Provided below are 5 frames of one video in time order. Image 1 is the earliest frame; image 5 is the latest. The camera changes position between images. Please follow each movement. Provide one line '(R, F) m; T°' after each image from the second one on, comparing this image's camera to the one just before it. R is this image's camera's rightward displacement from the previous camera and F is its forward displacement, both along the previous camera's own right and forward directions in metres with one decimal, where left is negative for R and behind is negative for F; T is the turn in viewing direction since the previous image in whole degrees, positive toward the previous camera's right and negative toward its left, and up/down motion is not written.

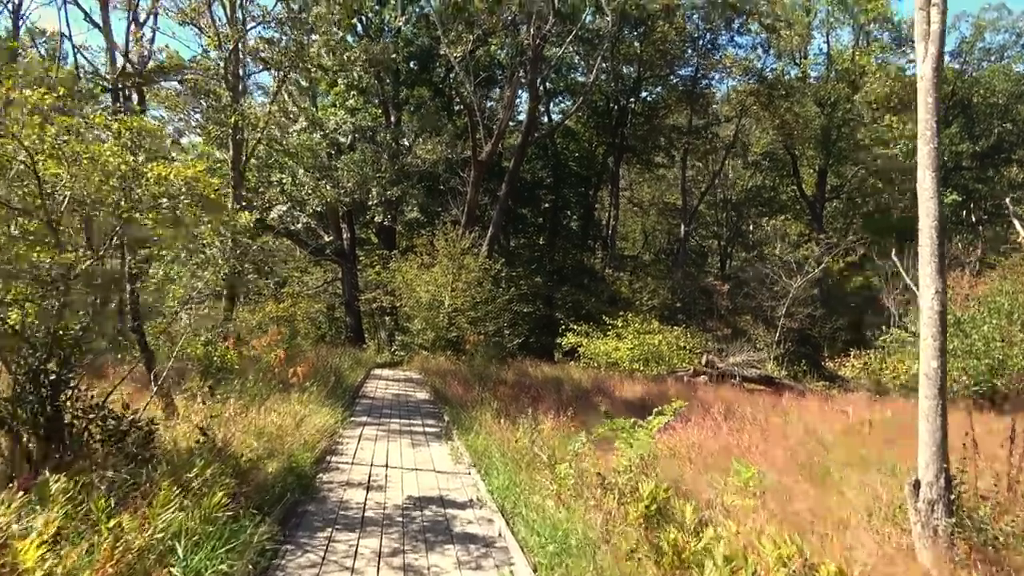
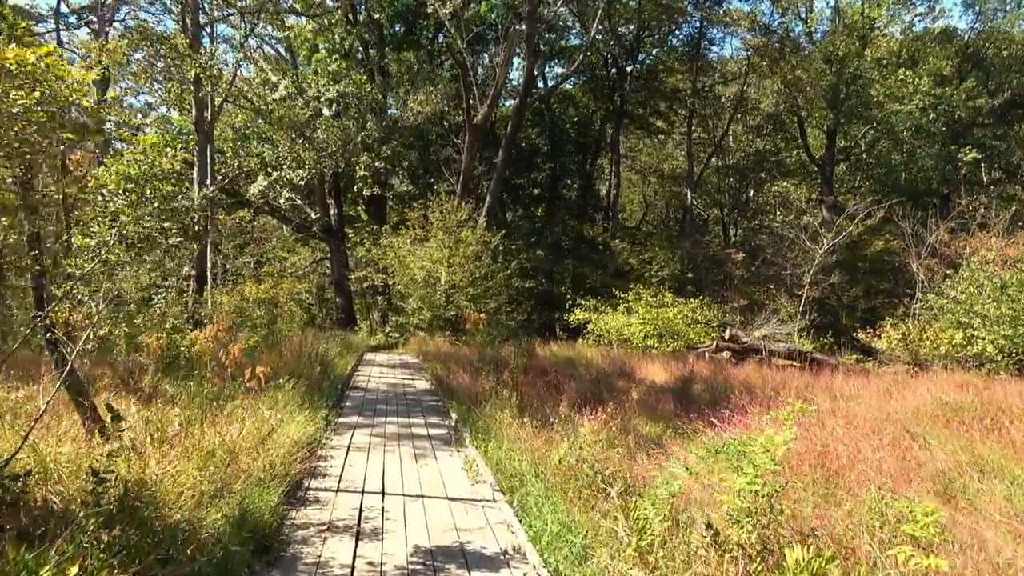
(-0.2, +1.3) m; +1°
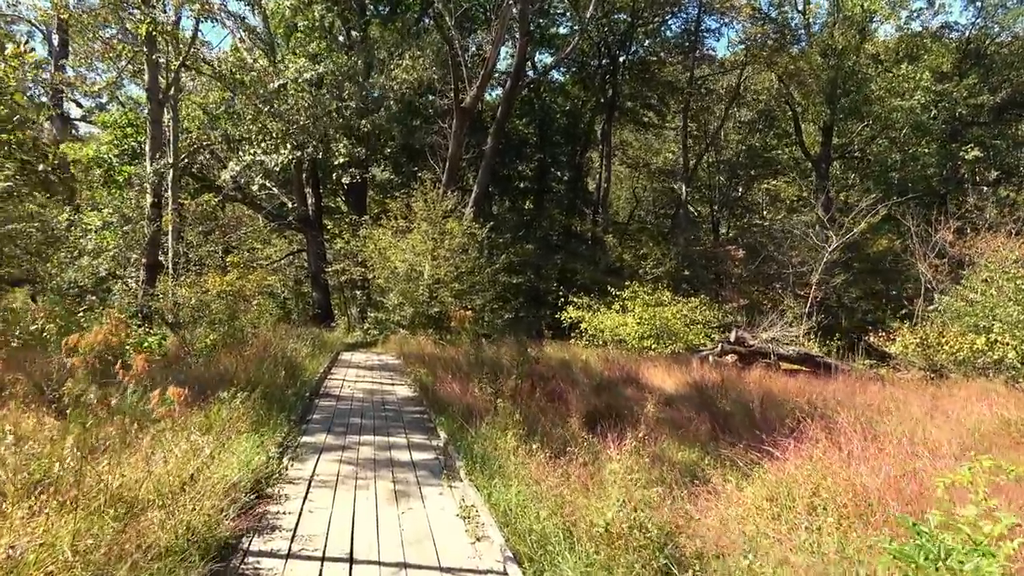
(-0.2, +1.1) m; +1°
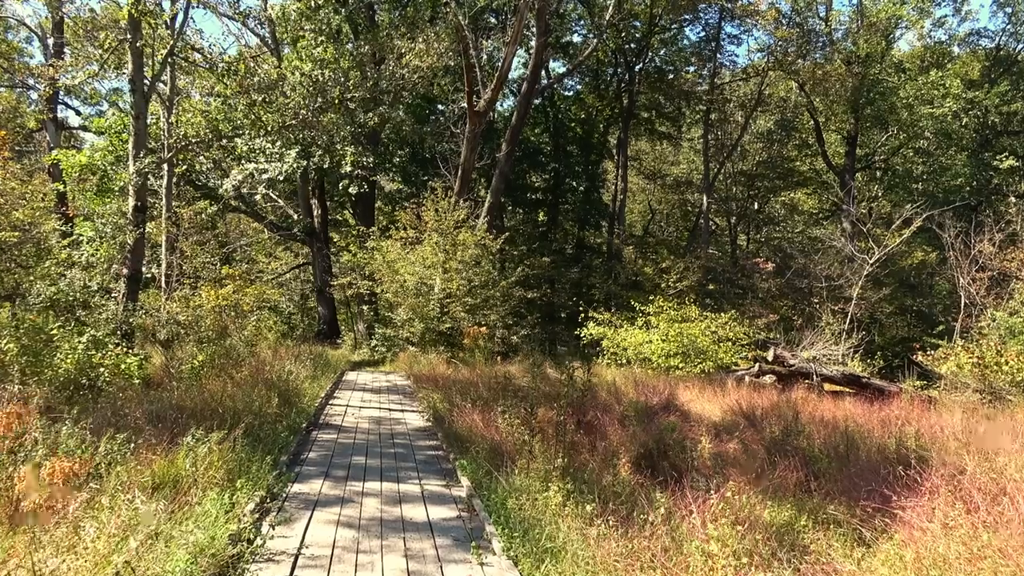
(-0.2, +0.9) m; -1°
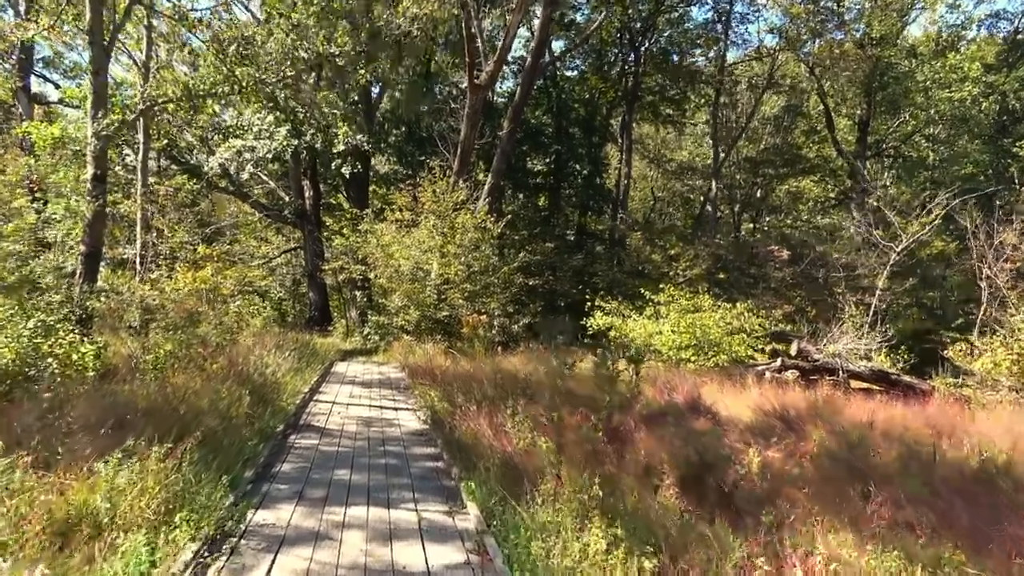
(-0.1, +0.9) m; 0°
